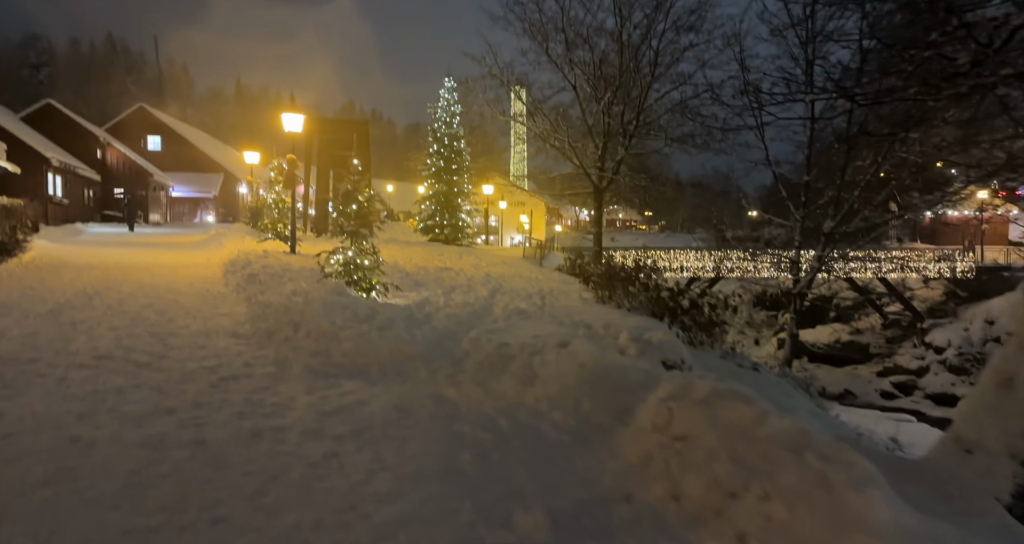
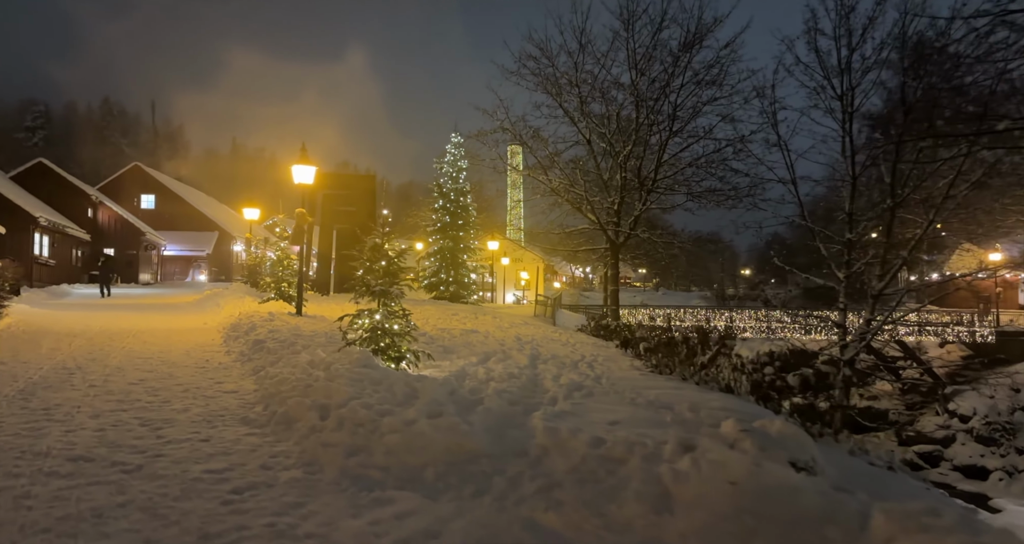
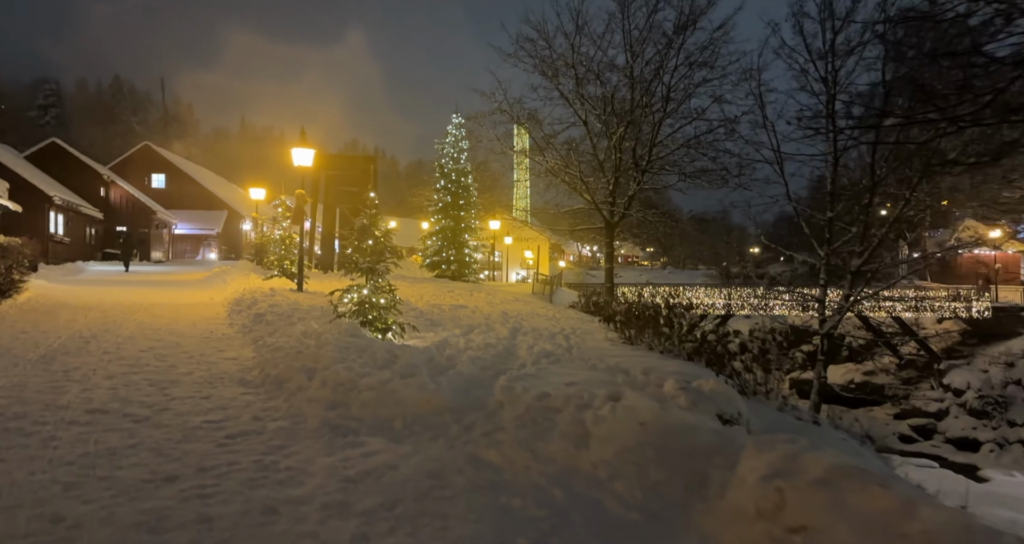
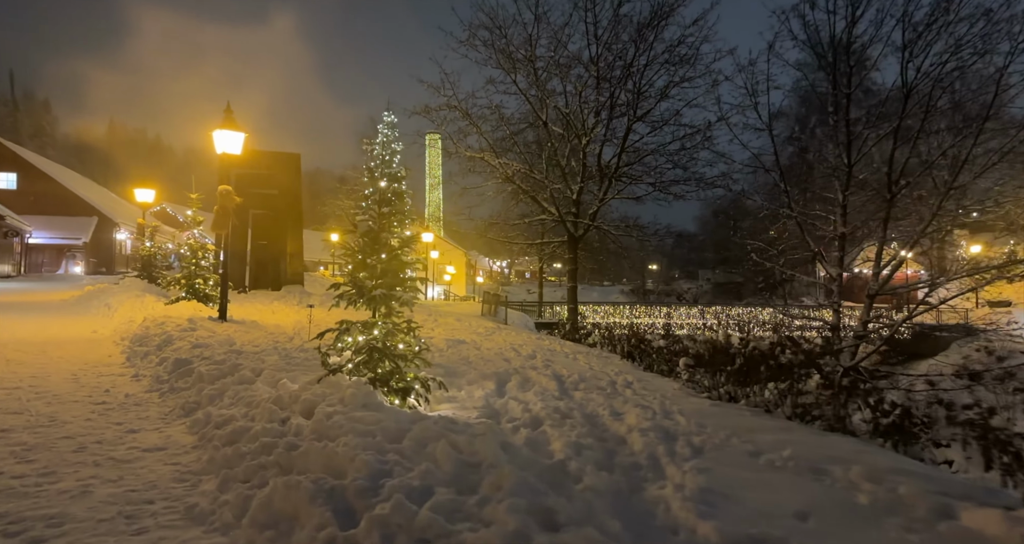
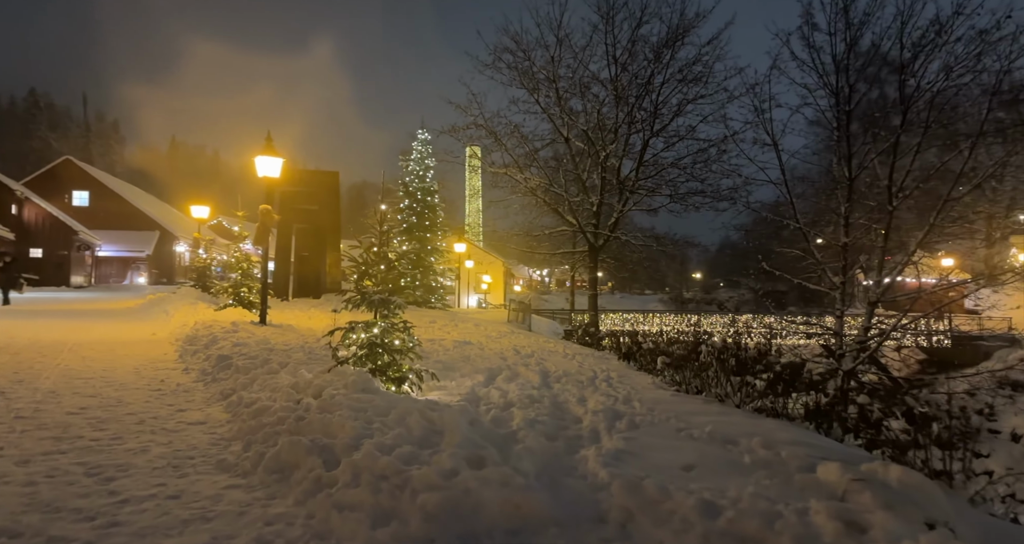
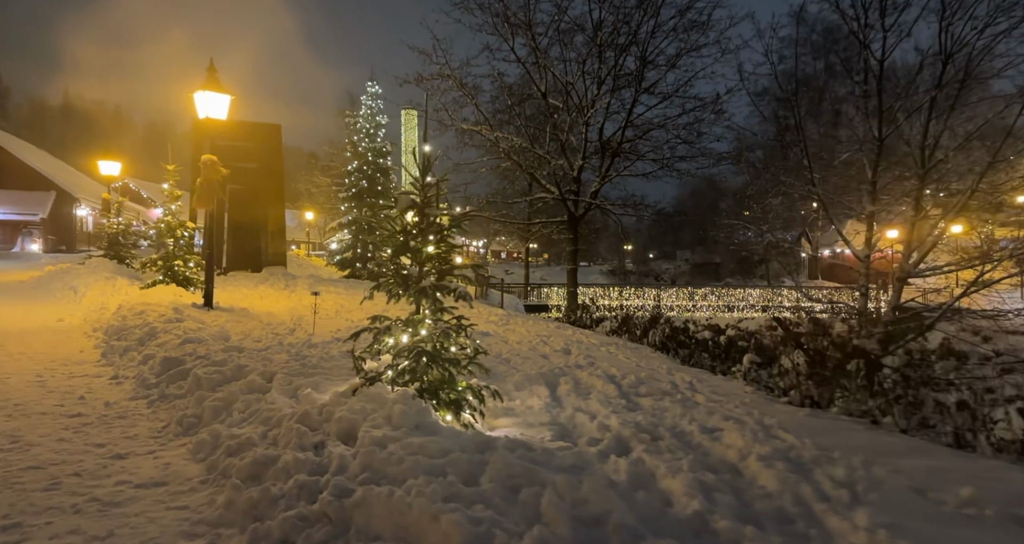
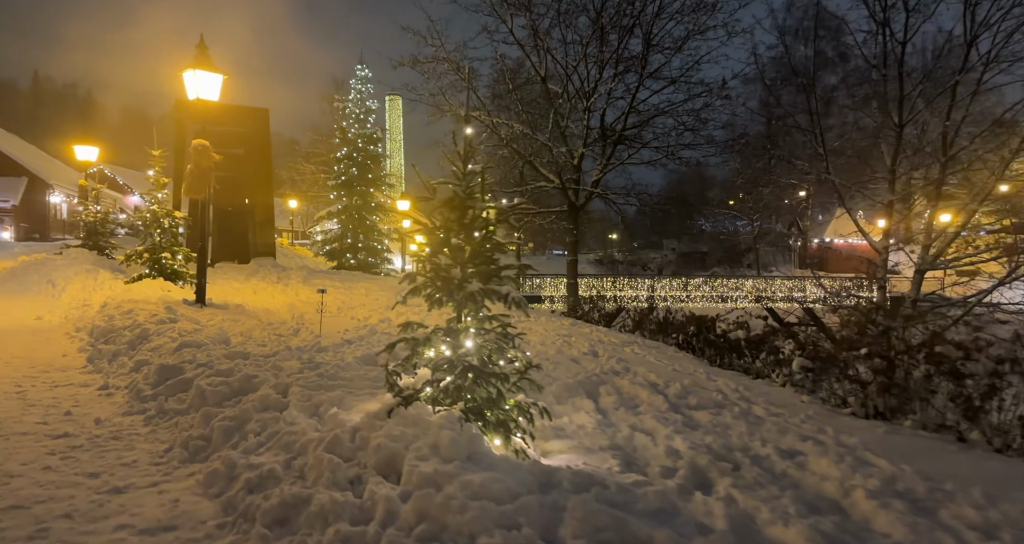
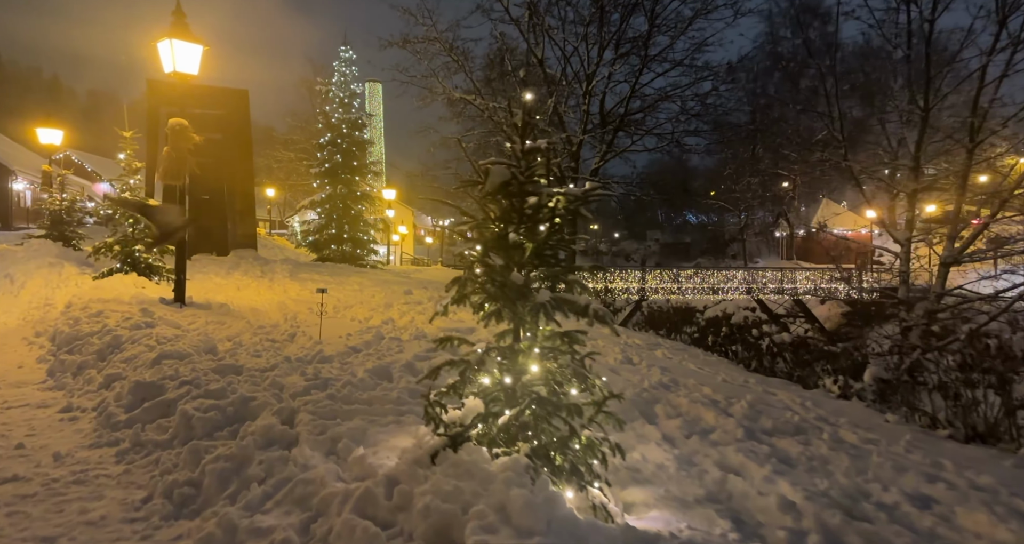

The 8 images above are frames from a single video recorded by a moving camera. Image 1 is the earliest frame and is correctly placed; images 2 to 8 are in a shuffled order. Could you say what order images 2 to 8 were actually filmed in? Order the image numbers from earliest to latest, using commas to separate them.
3, 2, 5, 4, 6, 7, 8
